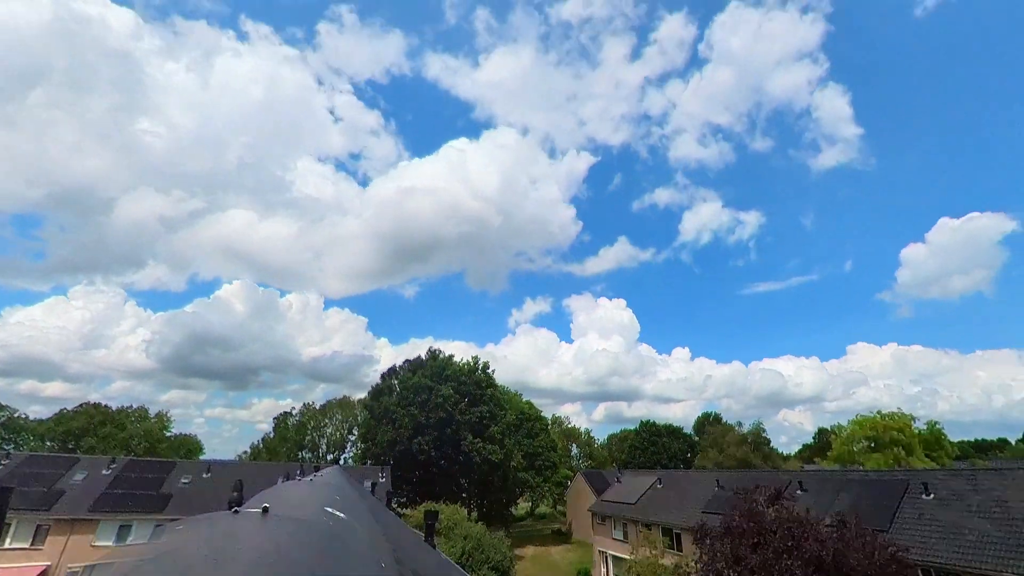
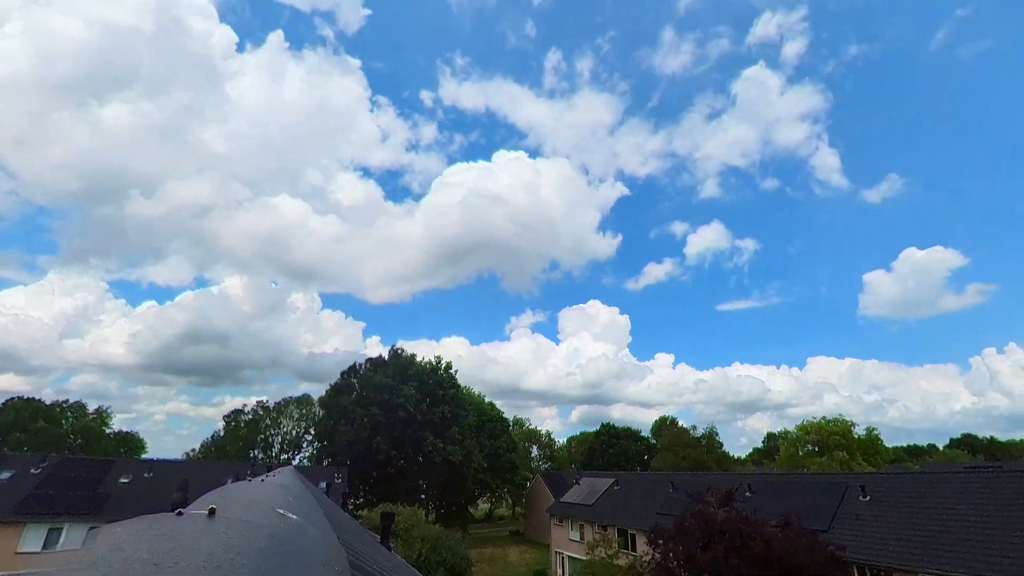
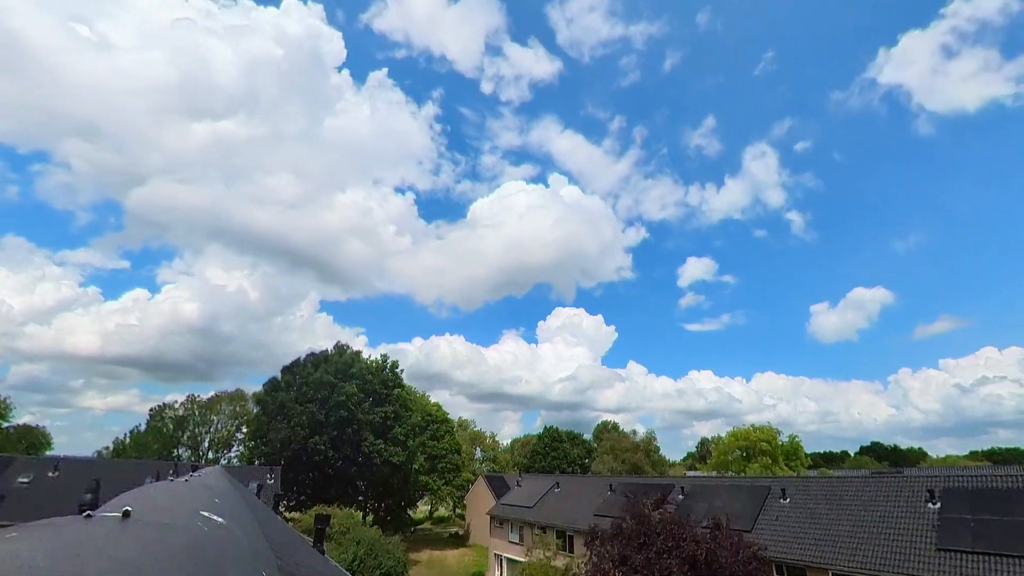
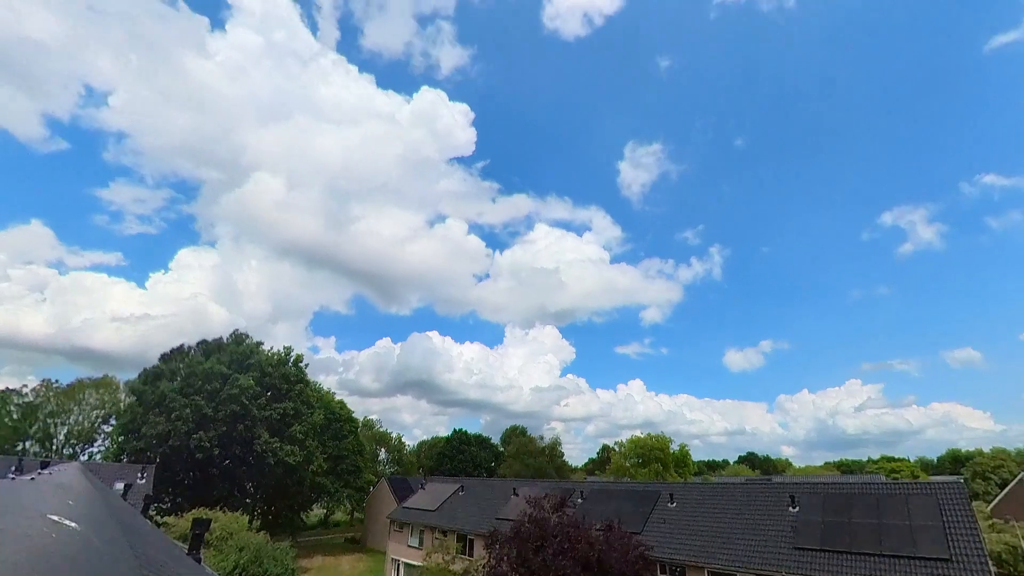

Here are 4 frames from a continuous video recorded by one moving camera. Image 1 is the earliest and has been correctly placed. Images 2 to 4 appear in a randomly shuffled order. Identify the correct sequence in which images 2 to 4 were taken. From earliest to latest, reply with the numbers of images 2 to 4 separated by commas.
2, 3, 4
